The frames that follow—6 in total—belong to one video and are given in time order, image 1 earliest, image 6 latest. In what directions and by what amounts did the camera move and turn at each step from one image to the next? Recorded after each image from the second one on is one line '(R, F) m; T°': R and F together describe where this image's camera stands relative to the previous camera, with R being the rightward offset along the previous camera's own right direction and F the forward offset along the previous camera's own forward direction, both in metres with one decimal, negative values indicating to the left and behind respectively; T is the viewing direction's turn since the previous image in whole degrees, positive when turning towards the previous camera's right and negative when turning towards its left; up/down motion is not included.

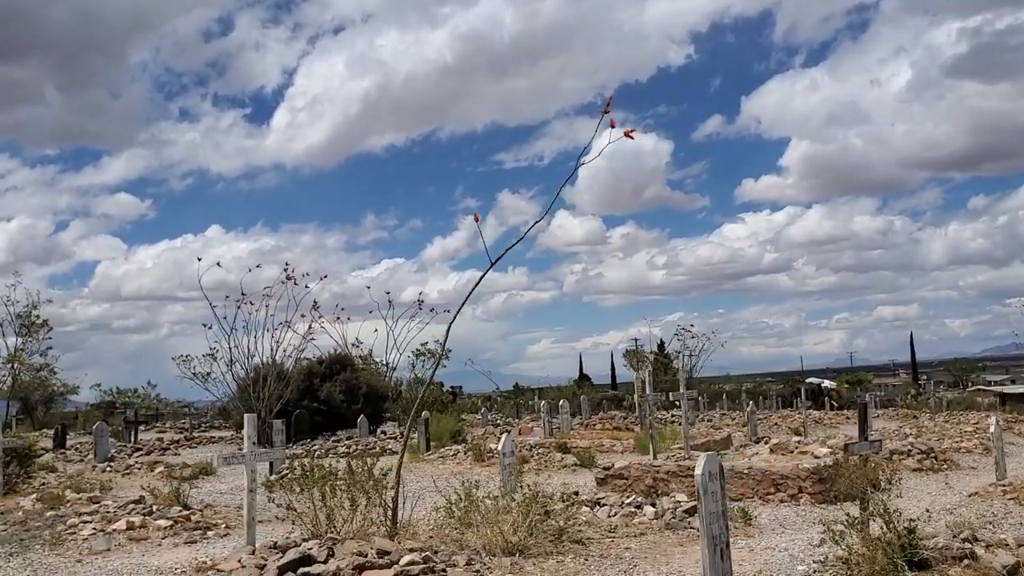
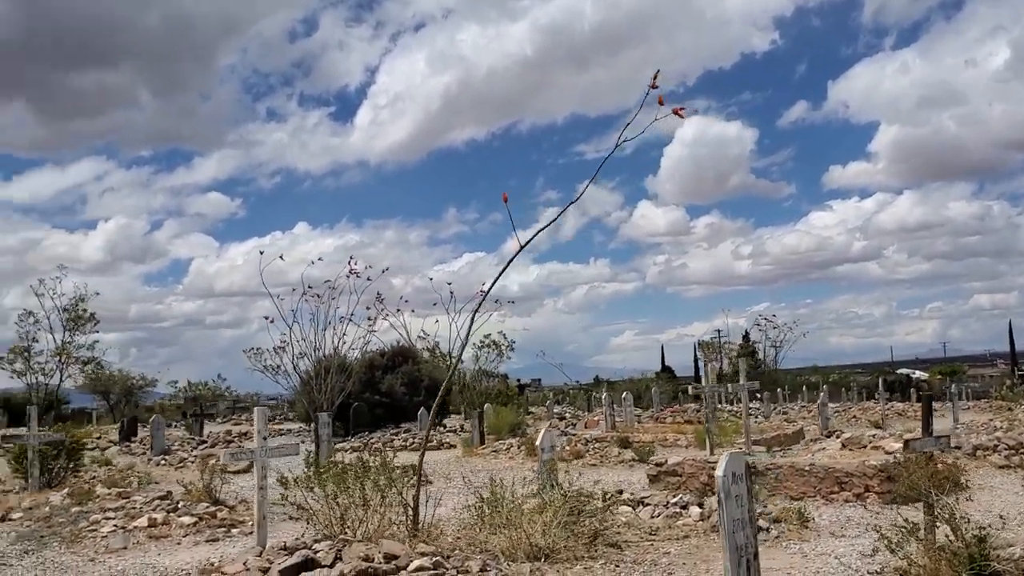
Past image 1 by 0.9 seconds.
(+0.5, +0.7) m; -5°
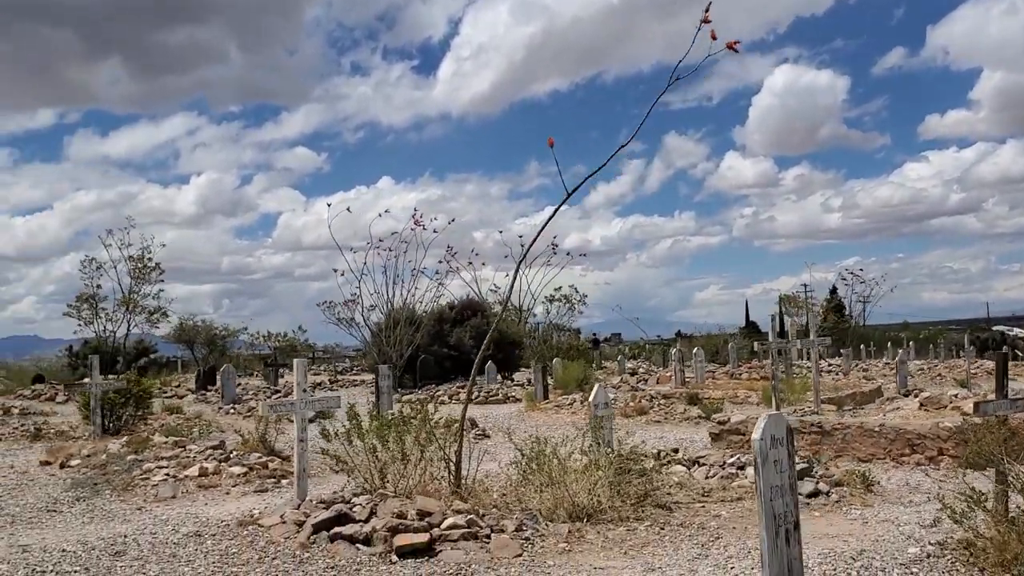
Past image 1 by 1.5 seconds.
(+0.3, +0.4) m; -5°
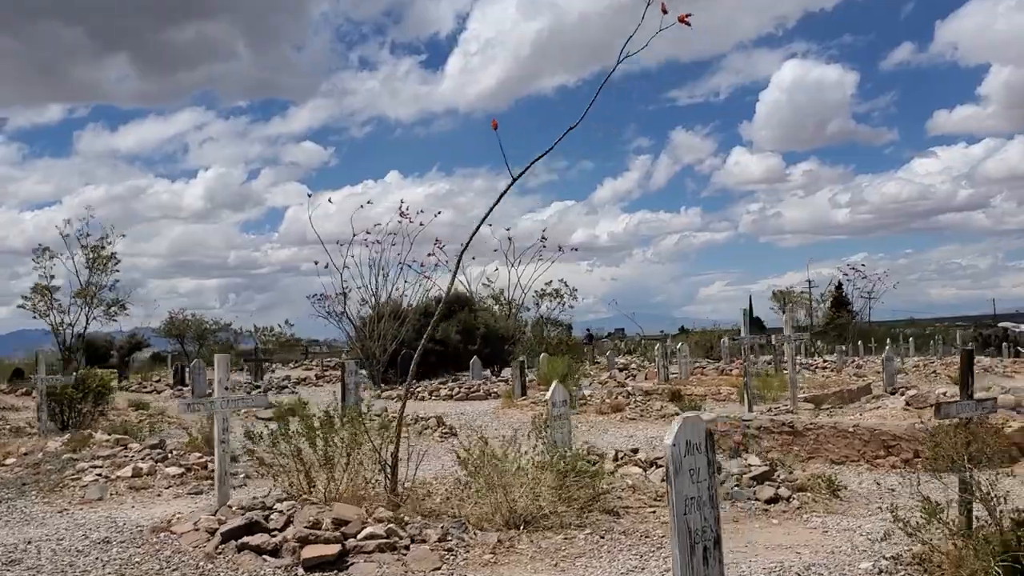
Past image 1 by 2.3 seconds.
(+0.6, +0.6) m; 0°
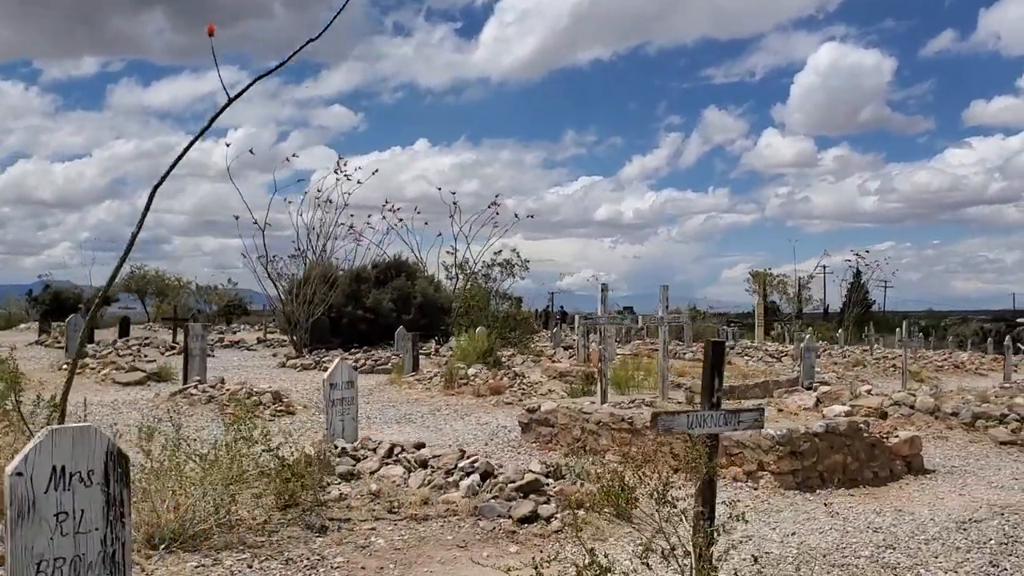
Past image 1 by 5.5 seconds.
(+2.2, +1.8) m; -1°
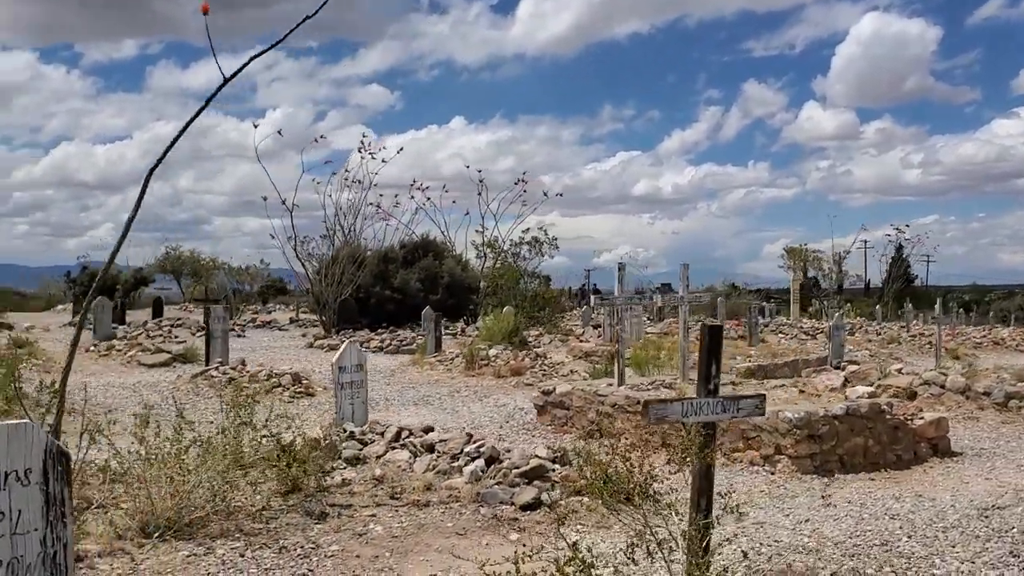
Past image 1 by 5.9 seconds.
(+0.2, +0.2) m; -2°
